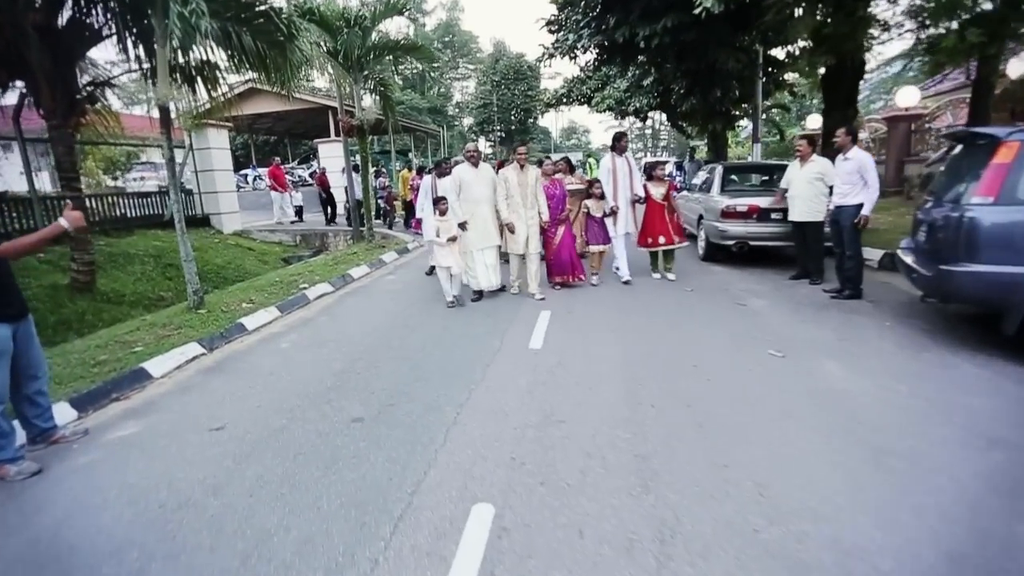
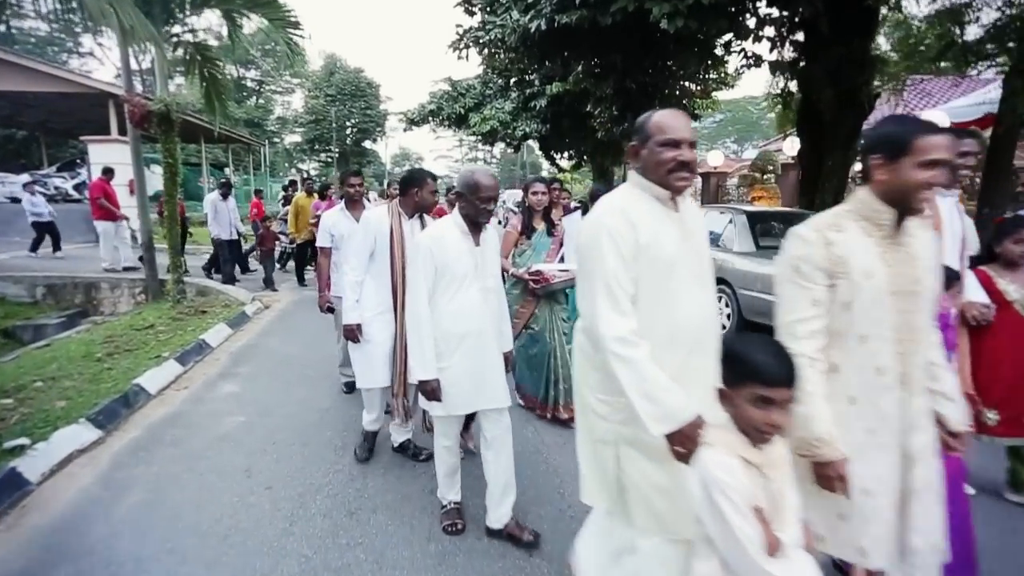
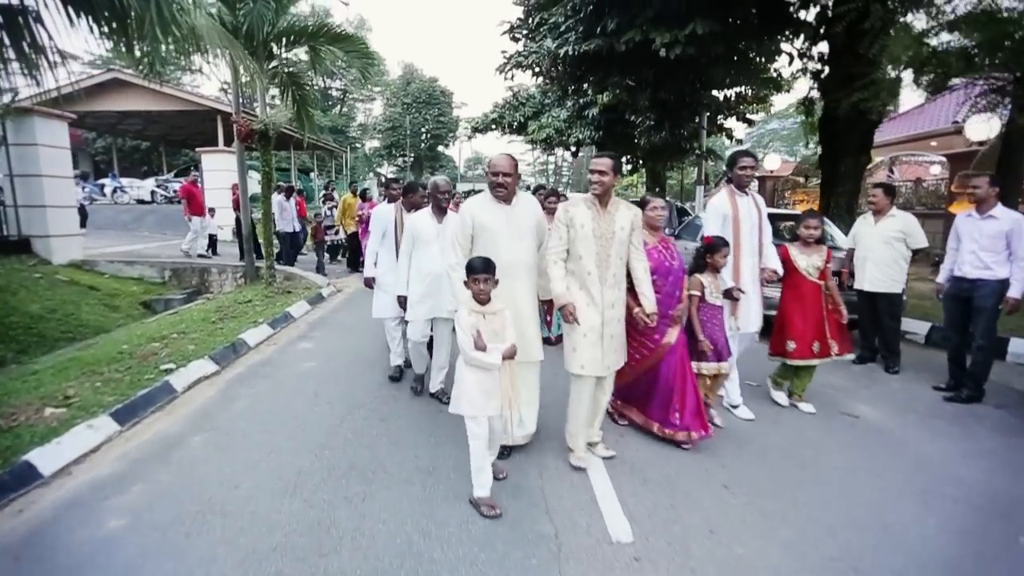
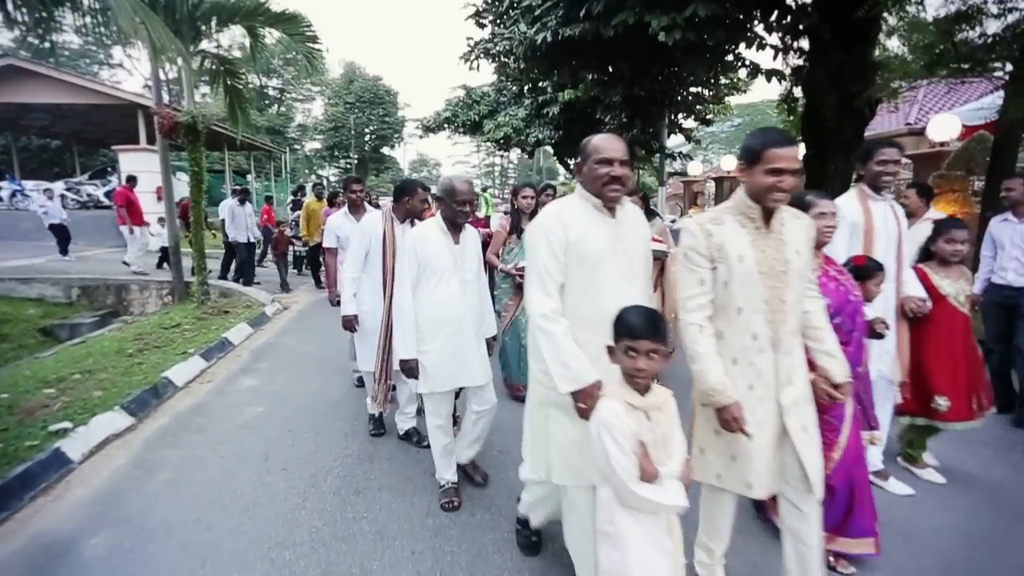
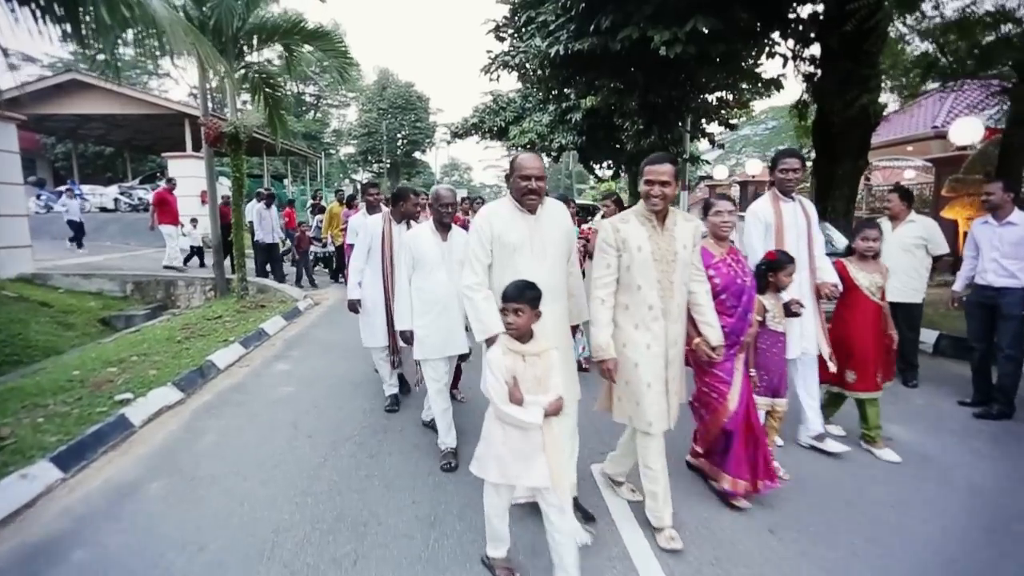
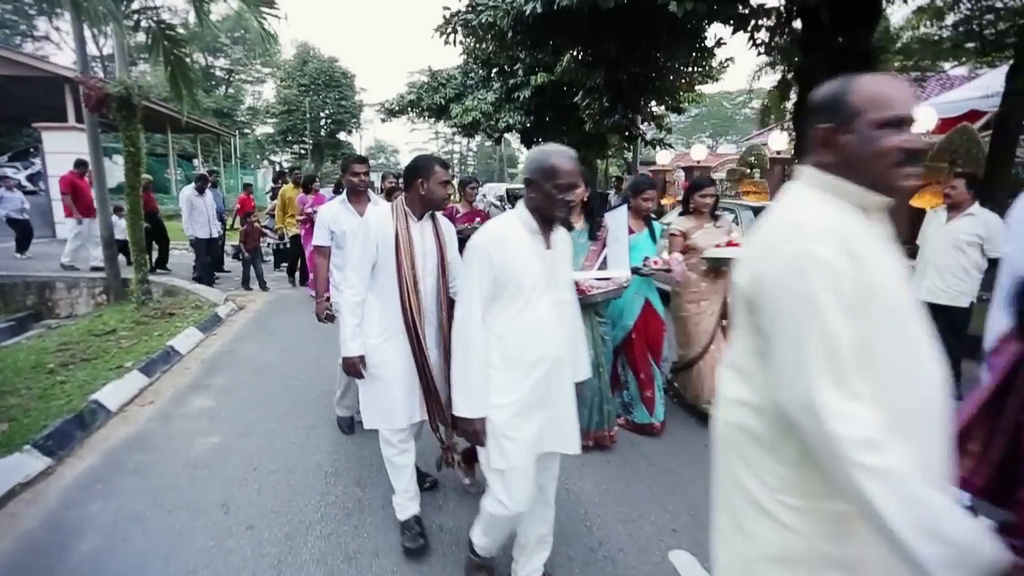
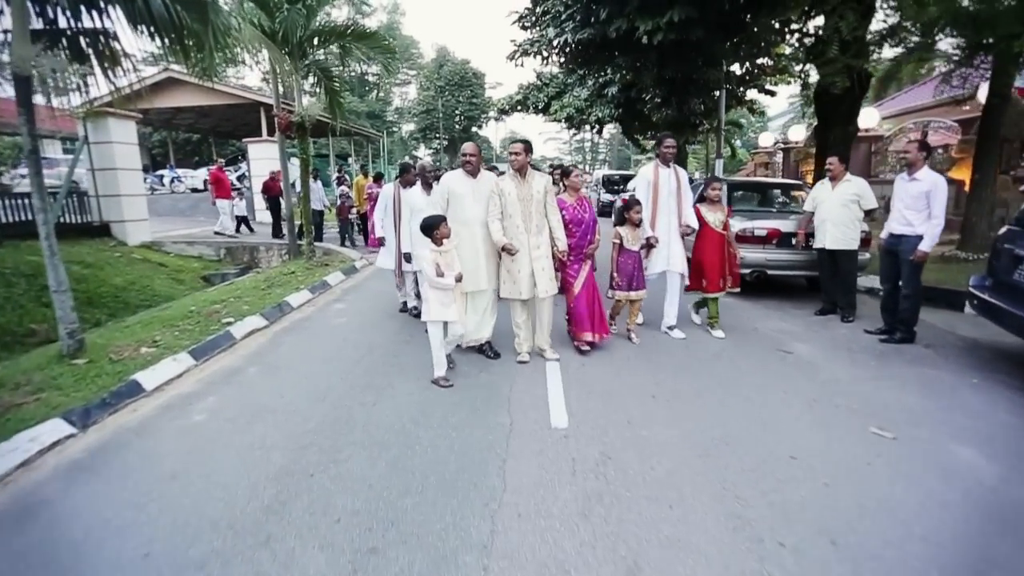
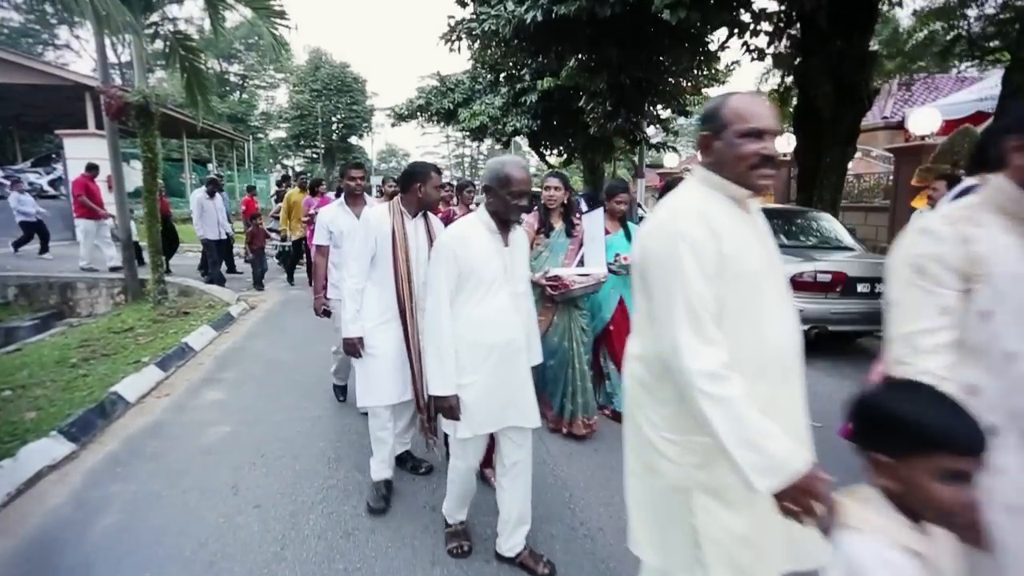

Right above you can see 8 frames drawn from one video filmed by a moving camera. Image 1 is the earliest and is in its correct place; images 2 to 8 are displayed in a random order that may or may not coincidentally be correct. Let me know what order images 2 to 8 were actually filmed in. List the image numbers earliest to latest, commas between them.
7, 3, 5, 4, 2, 8, 6
